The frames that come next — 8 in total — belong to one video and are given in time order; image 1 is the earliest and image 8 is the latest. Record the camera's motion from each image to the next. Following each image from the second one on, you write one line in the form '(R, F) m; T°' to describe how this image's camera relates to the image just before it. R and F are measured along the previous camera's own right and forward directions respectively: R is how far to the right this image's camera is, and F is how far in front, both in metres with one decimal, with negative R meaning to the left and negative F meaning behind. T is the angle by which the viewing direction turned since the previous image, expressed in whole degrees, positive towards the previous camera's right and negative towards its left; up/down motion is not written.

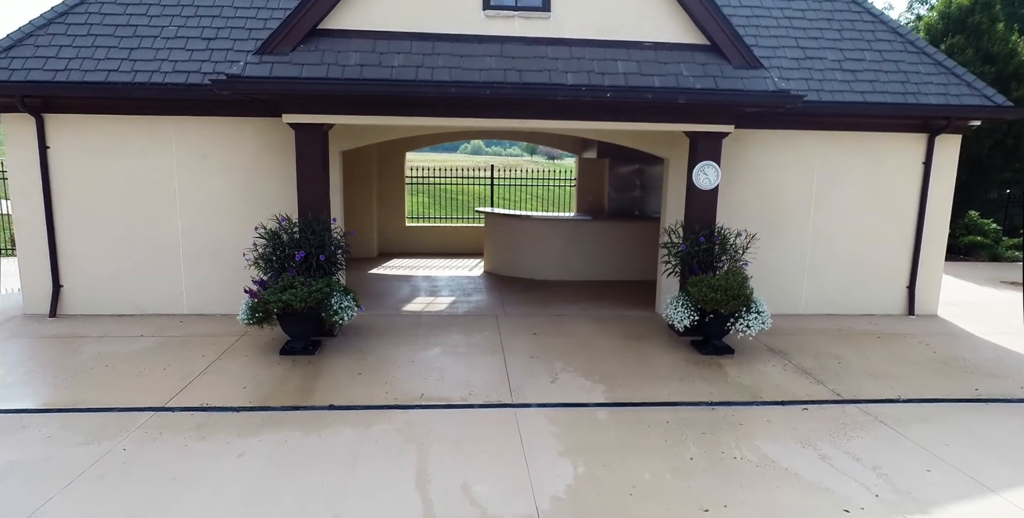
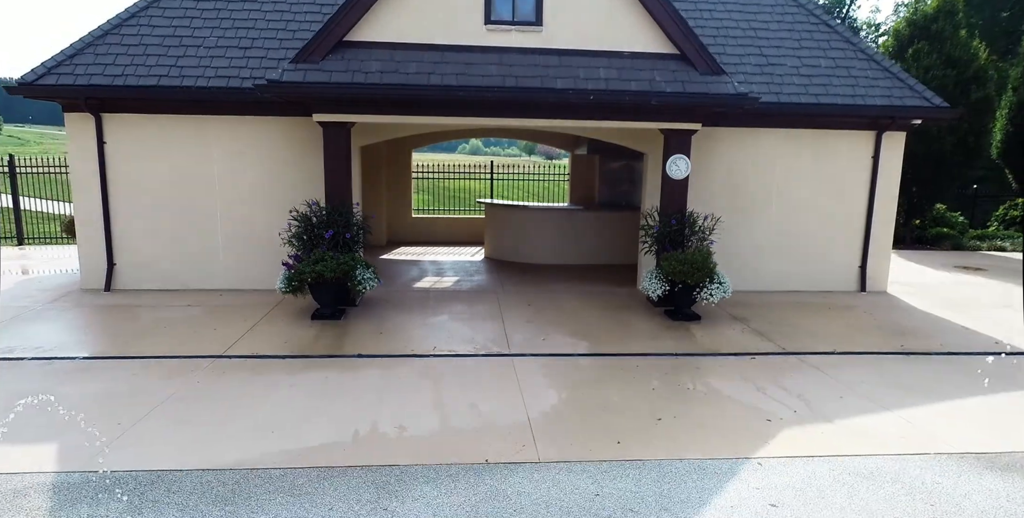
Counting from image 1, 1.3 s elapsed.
(0.0, -1.0) m; 0°
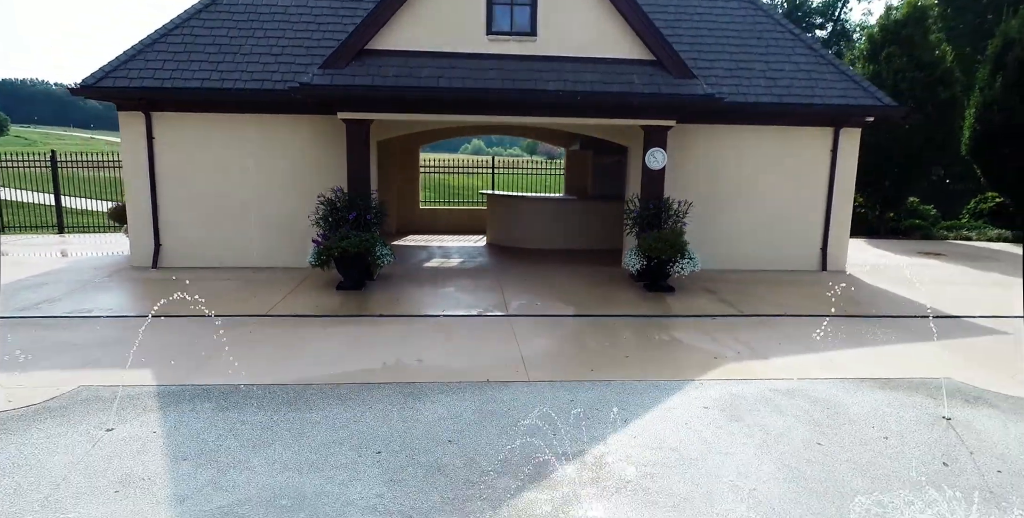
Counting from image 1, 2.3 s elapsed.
(+0.1, -1.1) m; 0°
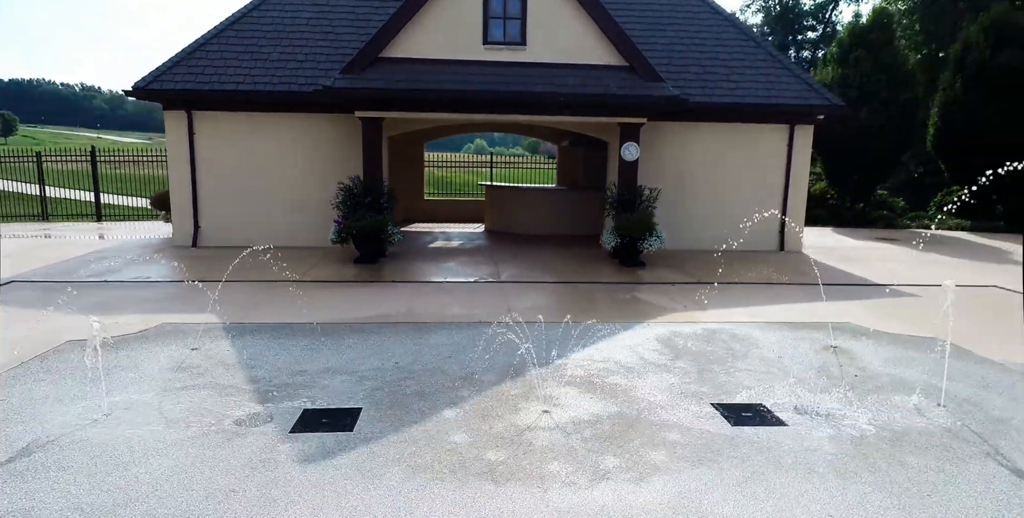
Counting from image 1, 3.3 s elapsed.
(+0.2, -1.3) m; 0°
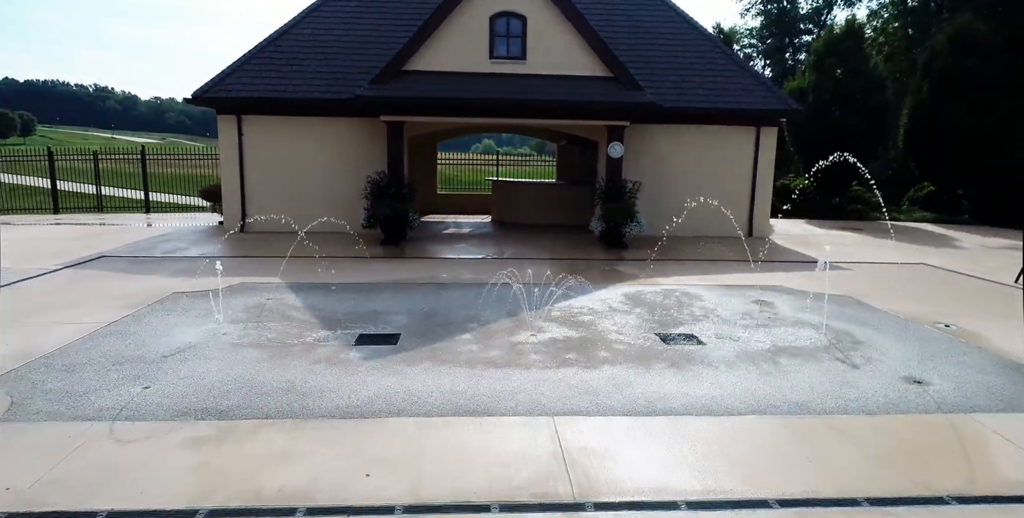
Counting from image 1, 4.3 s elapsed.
(+0.1, -1.7) m; -1°
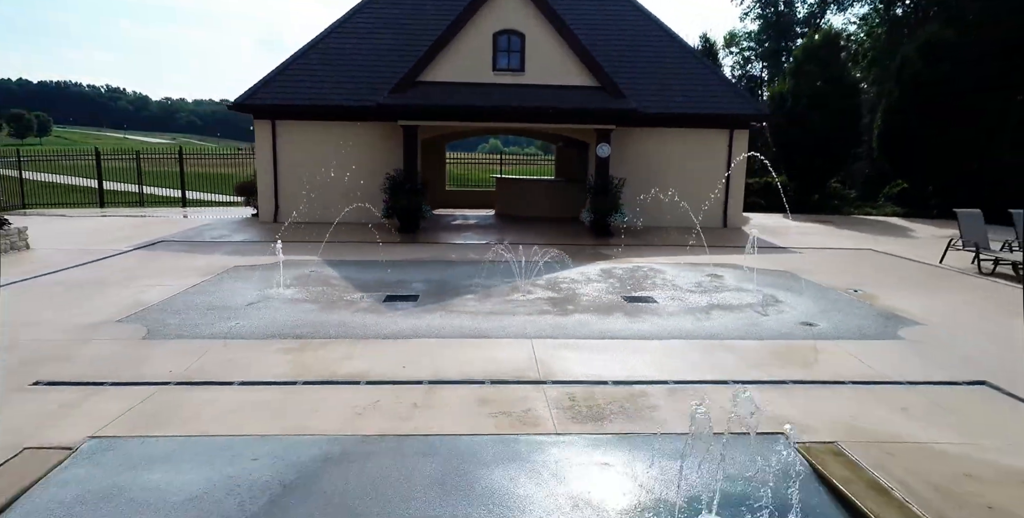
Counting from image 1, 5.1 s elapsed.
(+0.2, -1.6) m; -1°
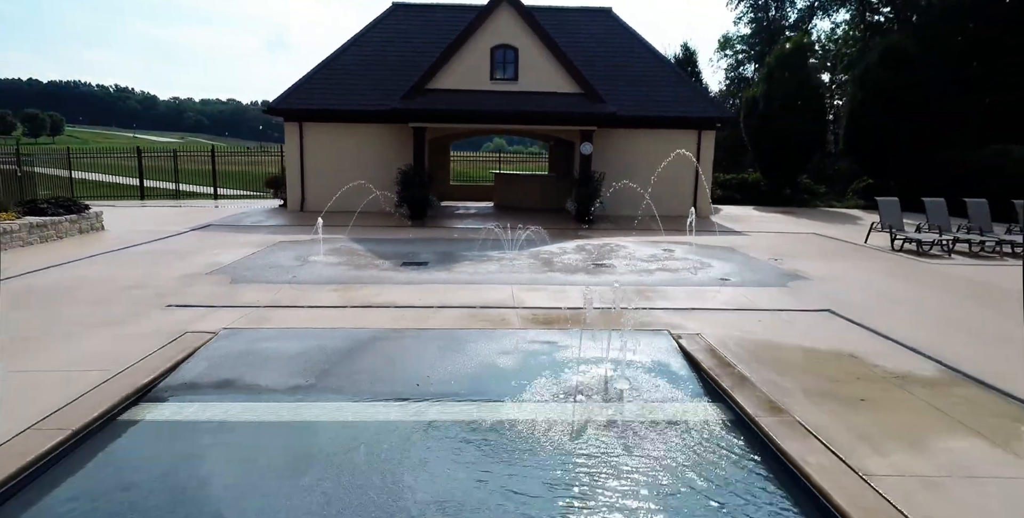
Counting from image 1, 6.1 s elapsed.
(+0.3, -2.0) m; 0°
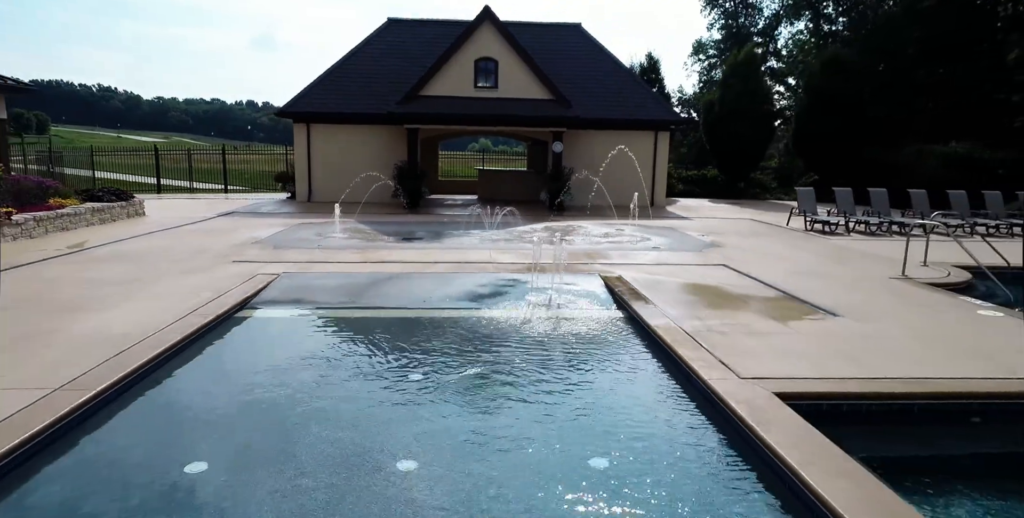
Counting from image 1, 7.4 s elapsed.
(+0.2, -2.3) m; +1°
